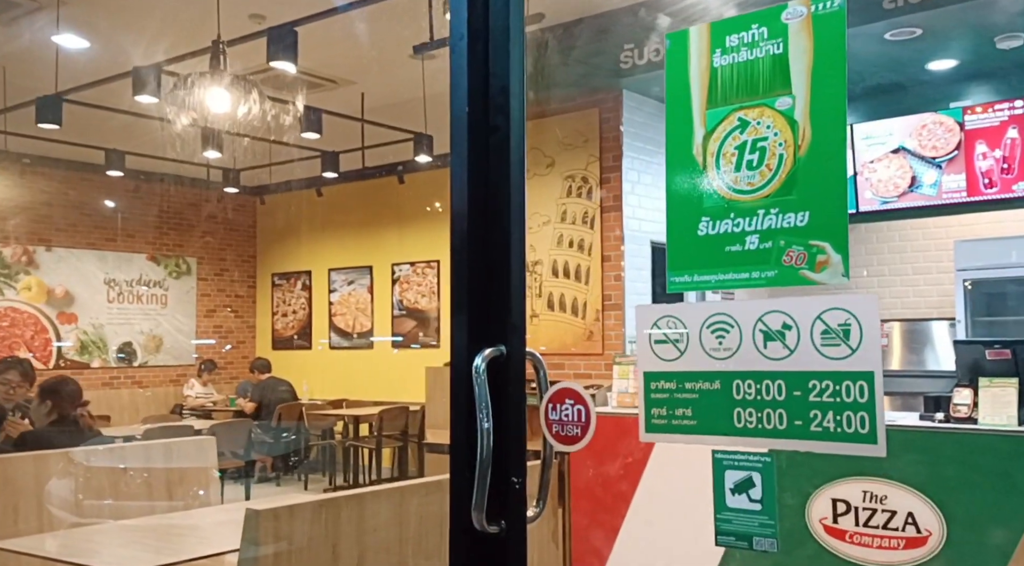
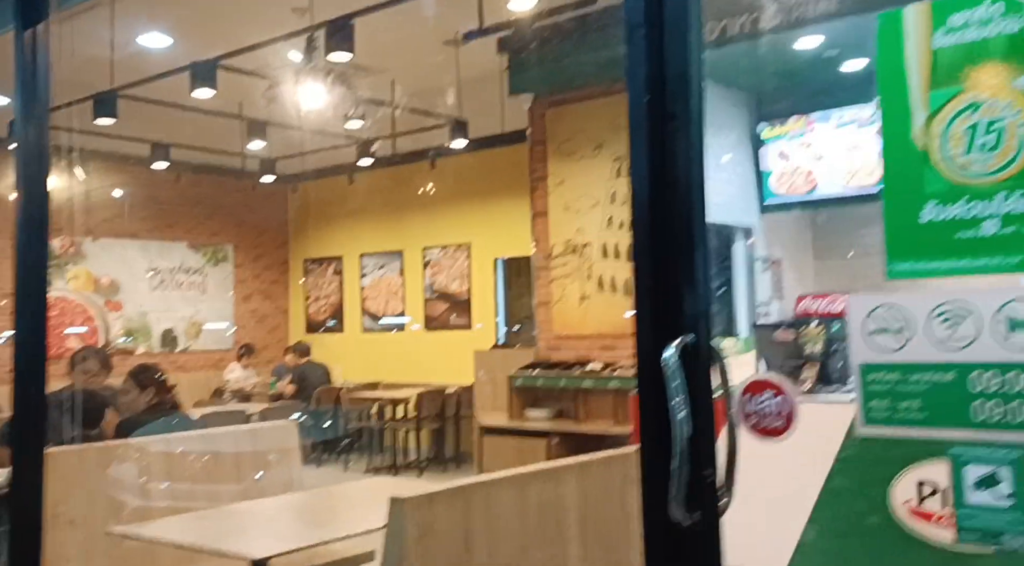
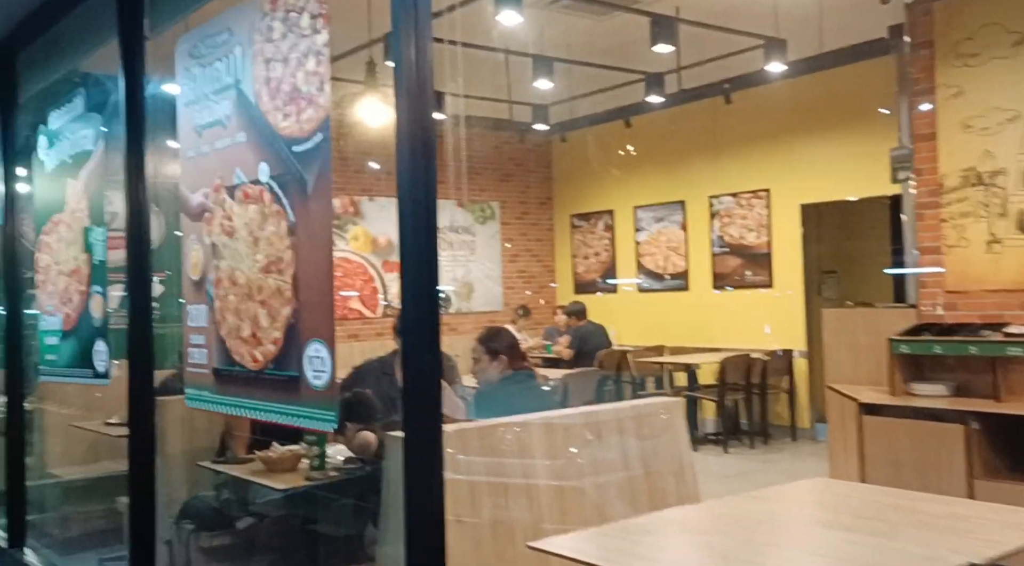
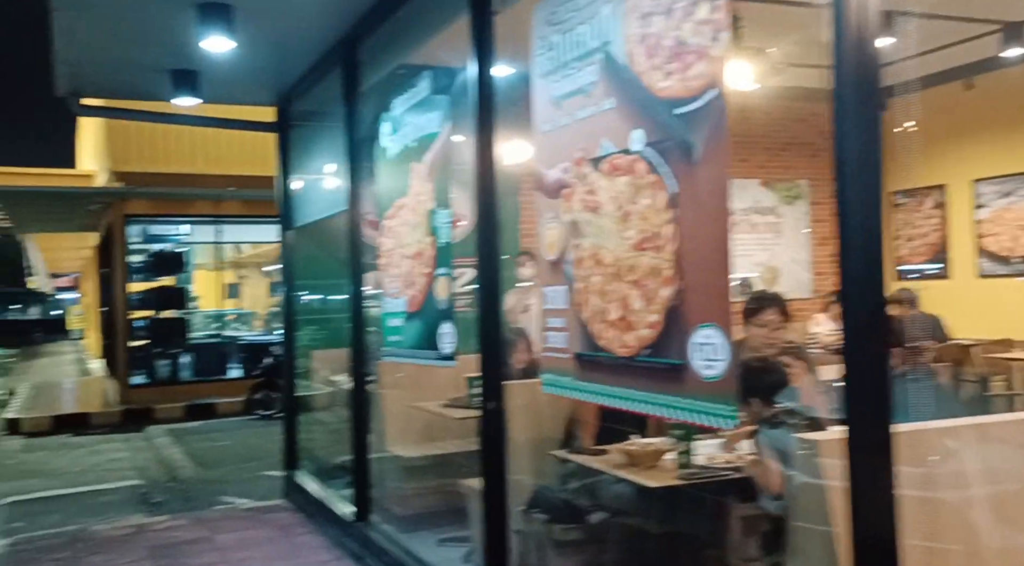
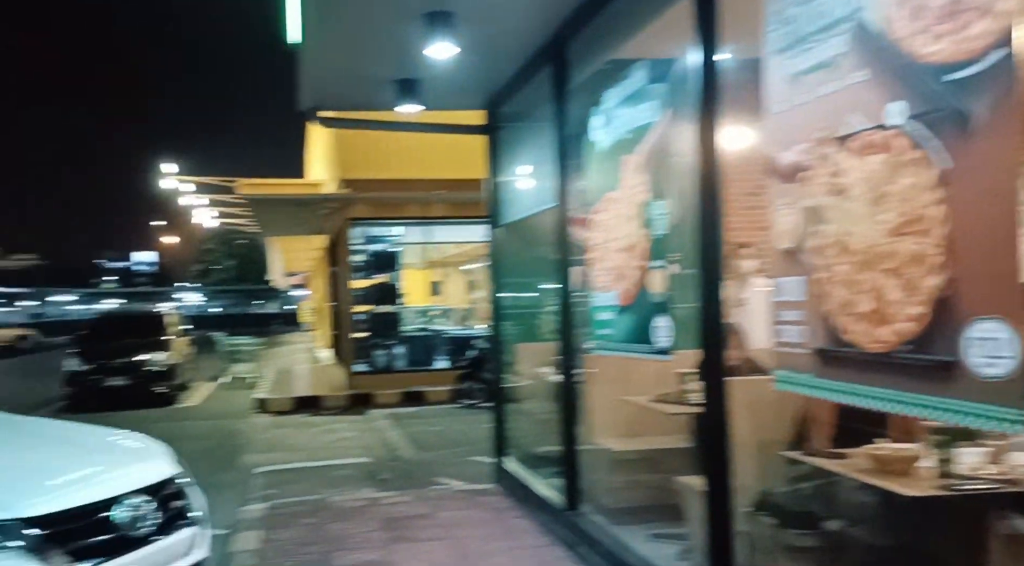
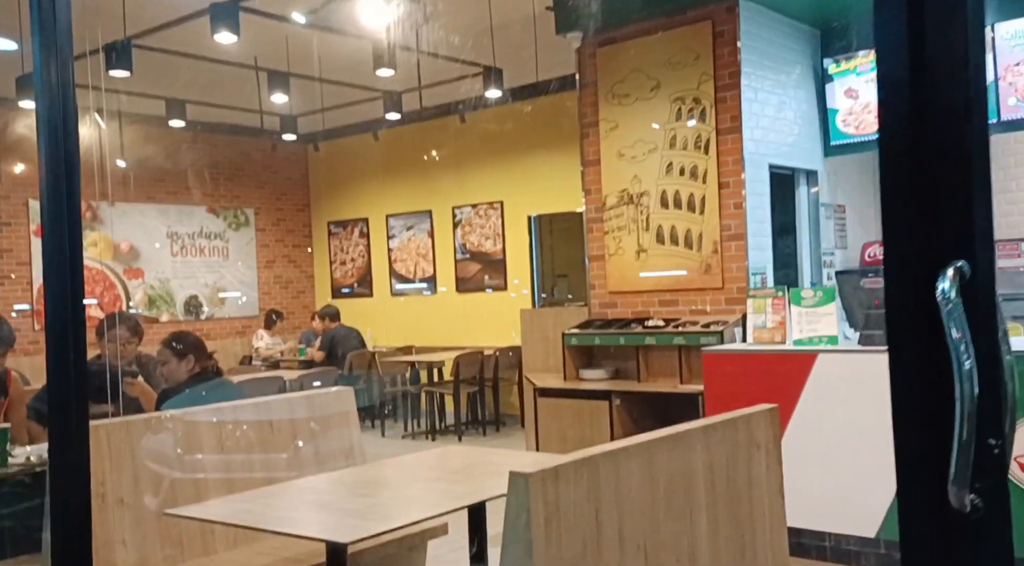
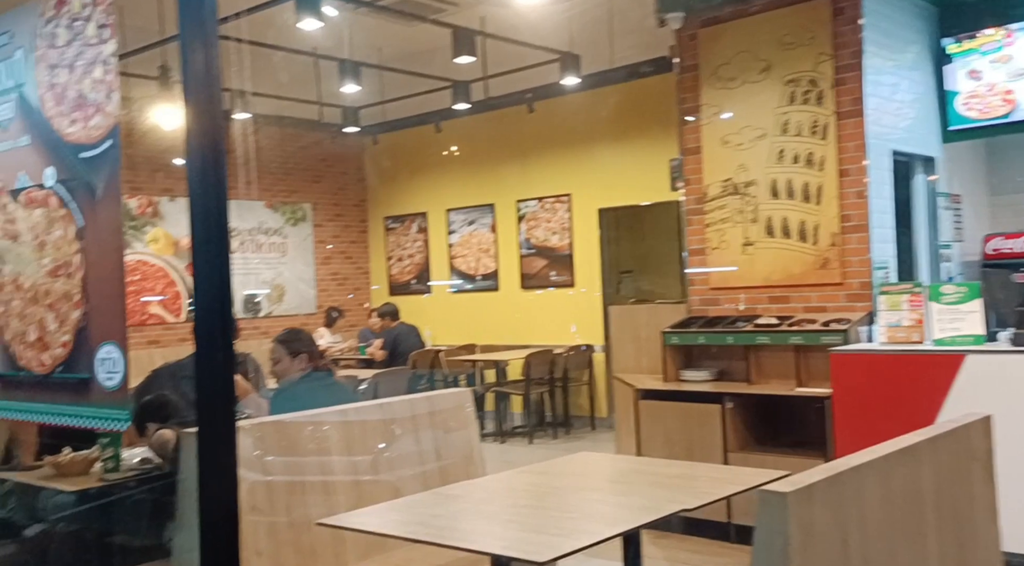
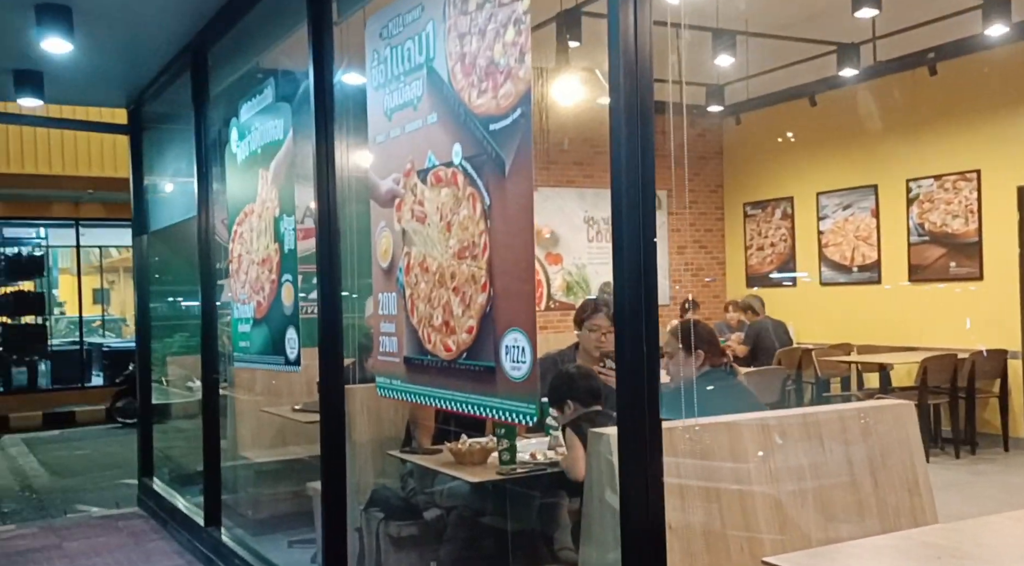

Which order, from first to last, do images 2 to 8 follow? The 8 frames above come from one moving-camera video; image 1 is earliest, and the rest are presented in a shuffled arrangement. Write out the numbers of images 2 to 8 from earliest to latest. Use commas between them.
2, 6, 7, 3, 8, 4, 5
